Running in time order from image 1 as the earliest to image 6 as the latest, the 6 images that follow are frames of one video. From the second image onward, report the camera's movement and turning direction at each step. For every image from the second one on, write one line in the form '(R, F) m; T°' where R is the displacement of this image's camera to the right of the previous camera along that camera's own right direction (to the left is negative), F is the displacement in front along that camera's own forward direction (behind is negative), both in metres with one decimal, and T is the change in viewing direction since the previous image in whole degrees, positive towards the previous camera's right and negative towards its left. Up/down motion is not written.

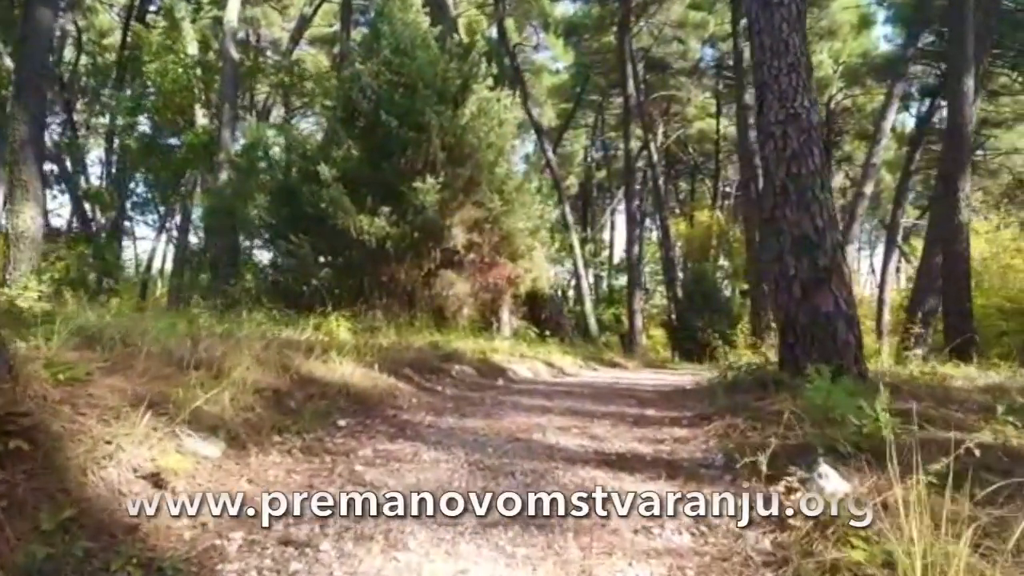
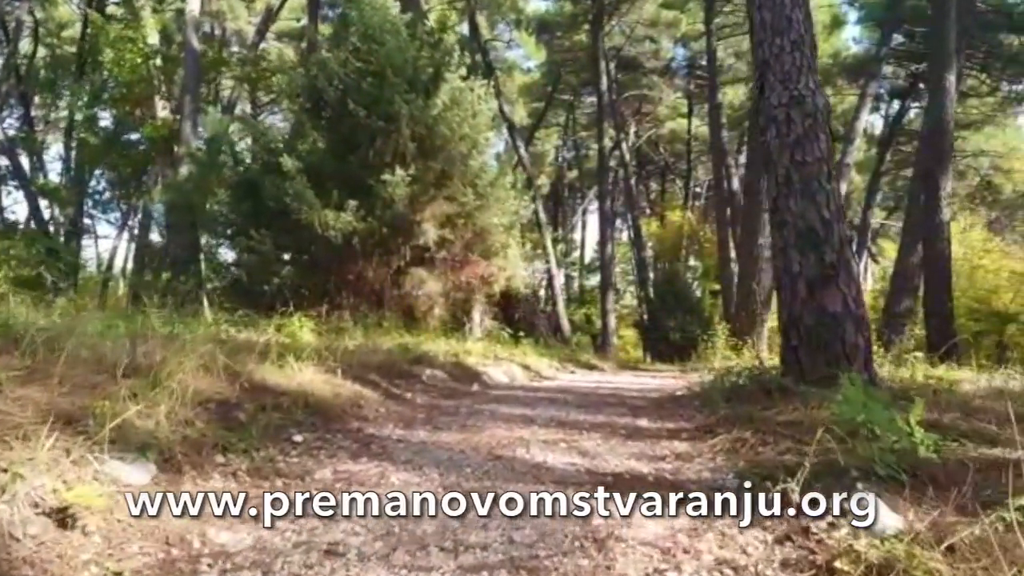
(-0.1, +0.6) m; +2°
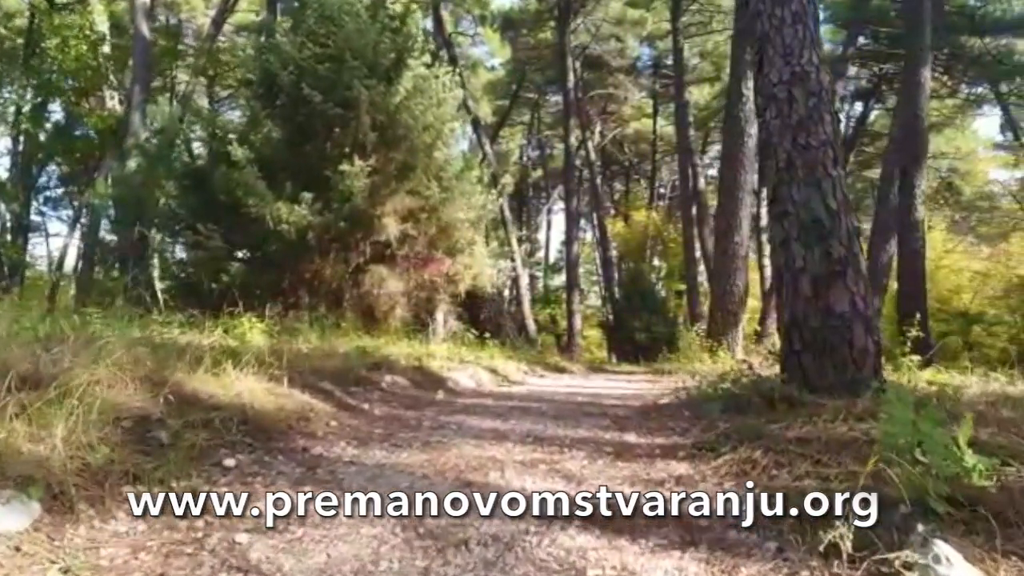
(0.0, +0.6) m; +3°
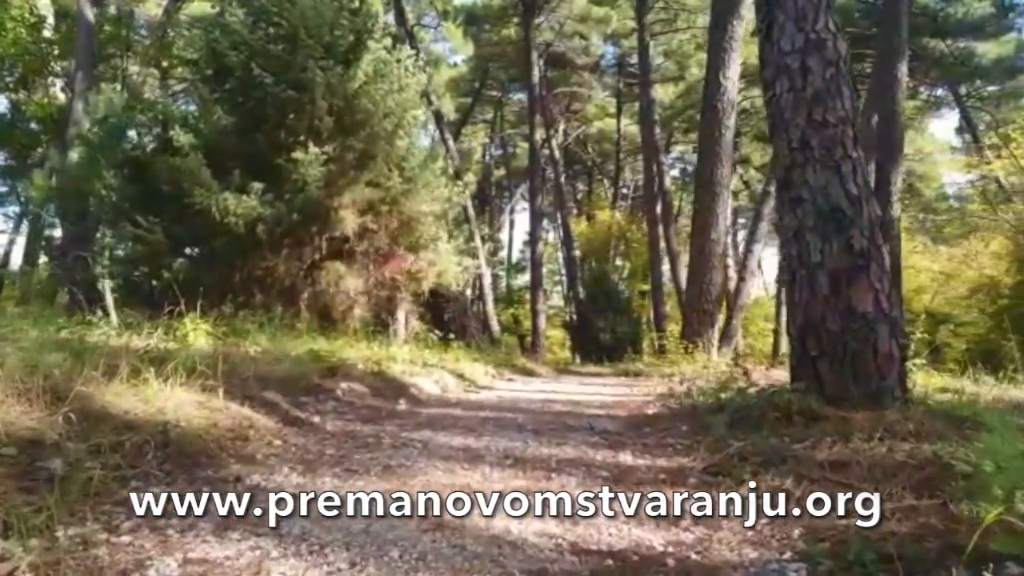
(-0.1, +0.7) m; +3°
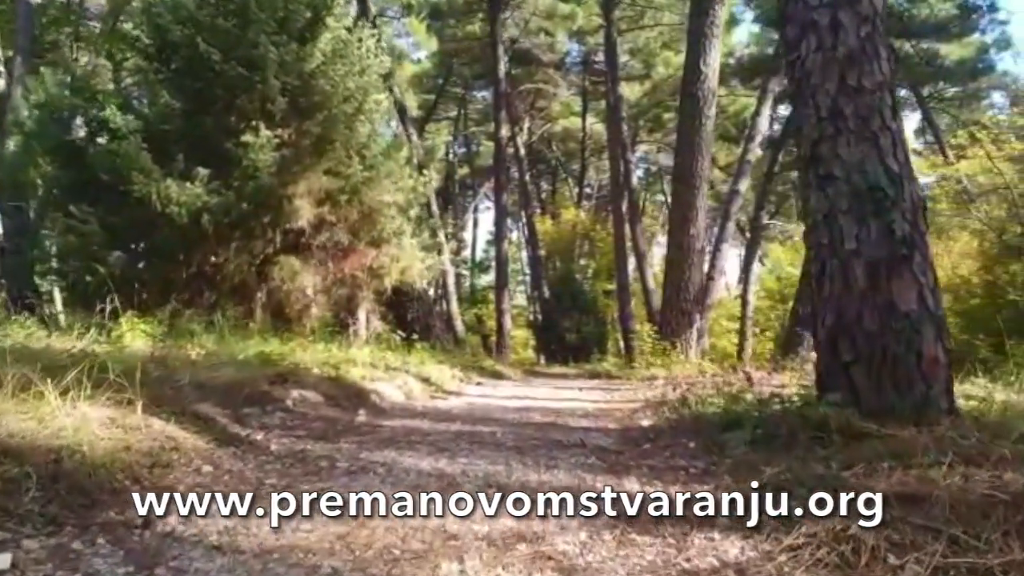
(-0.1, +0.7) m; +3°
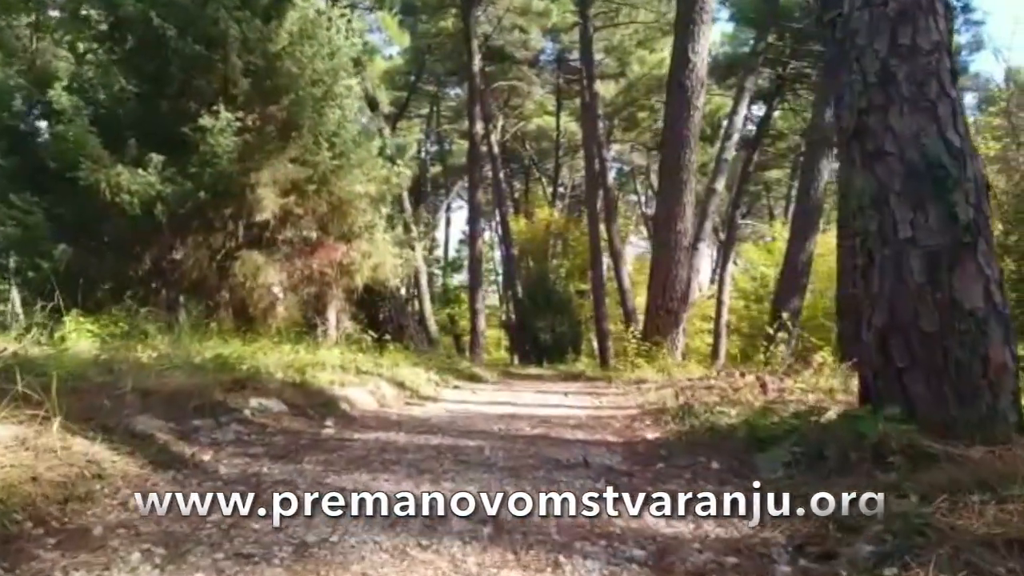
(-0.1, +0.6) m; +2°
